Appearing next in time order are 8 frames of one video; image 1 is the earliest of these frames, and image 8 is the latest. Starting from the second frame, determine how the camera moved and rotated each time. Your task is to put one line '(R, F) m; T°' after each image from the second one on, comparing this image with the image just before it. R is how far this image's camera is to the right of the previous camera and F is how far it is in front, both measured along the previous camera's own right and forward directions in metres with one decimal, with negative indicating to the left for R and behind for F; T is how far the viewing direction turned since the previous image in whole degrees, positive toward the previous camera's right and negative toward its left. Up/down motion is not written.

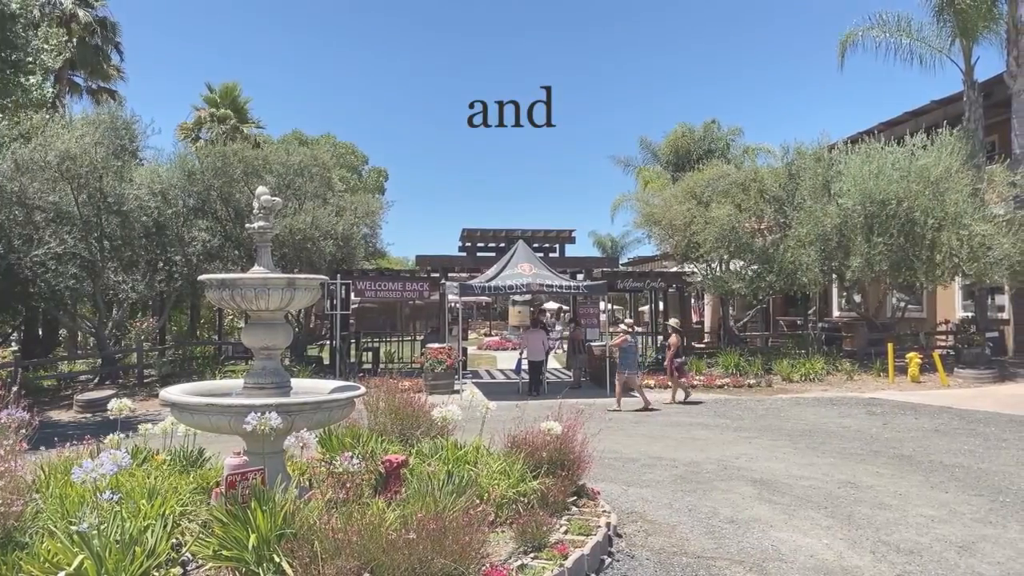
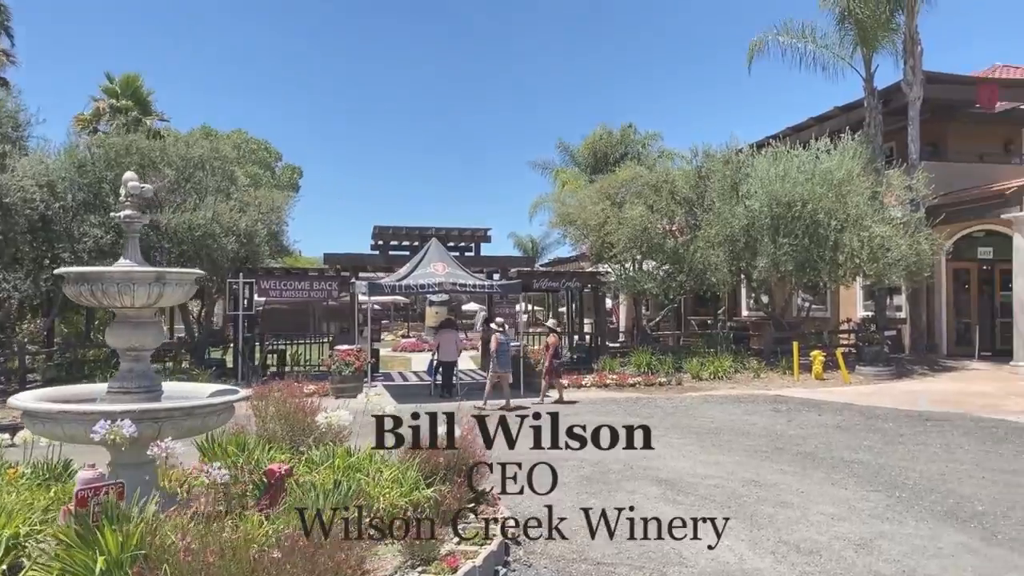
(+0.2, +0.3) m; +6°
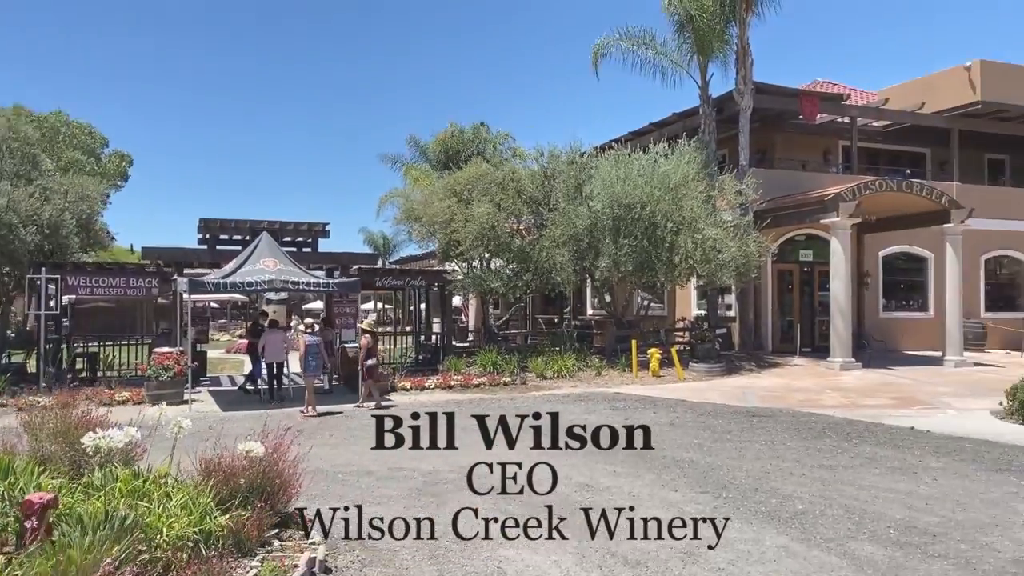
(+0.2, +0.4) m; +10°
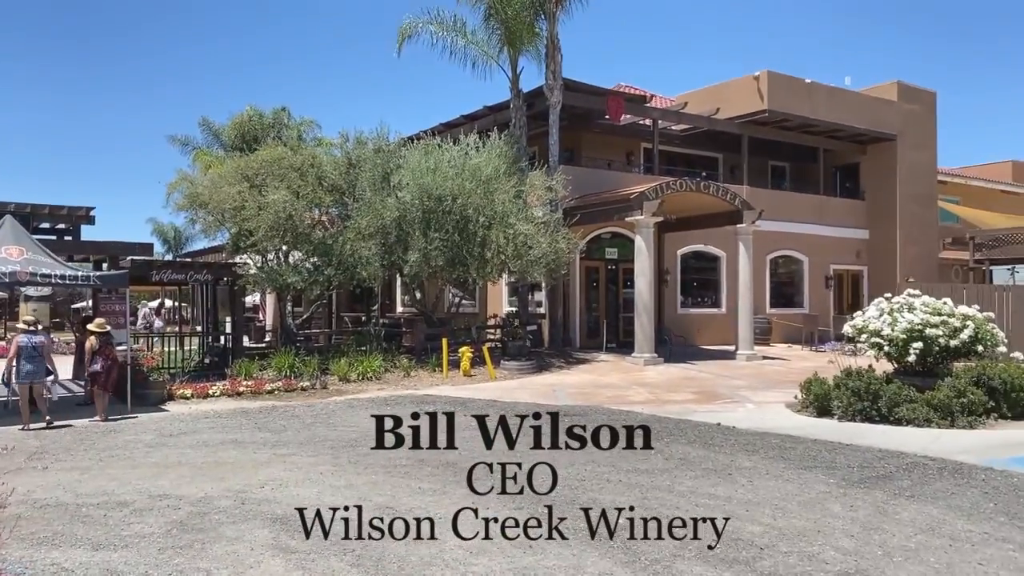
(+0.1, +0.8) m; +13°
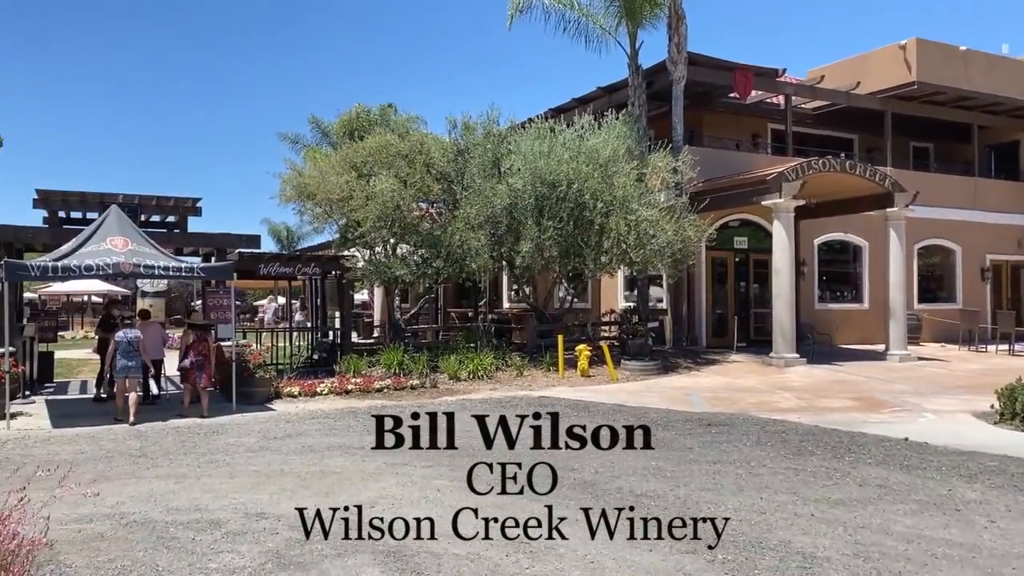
(-0.4, +1.2) m; -7°
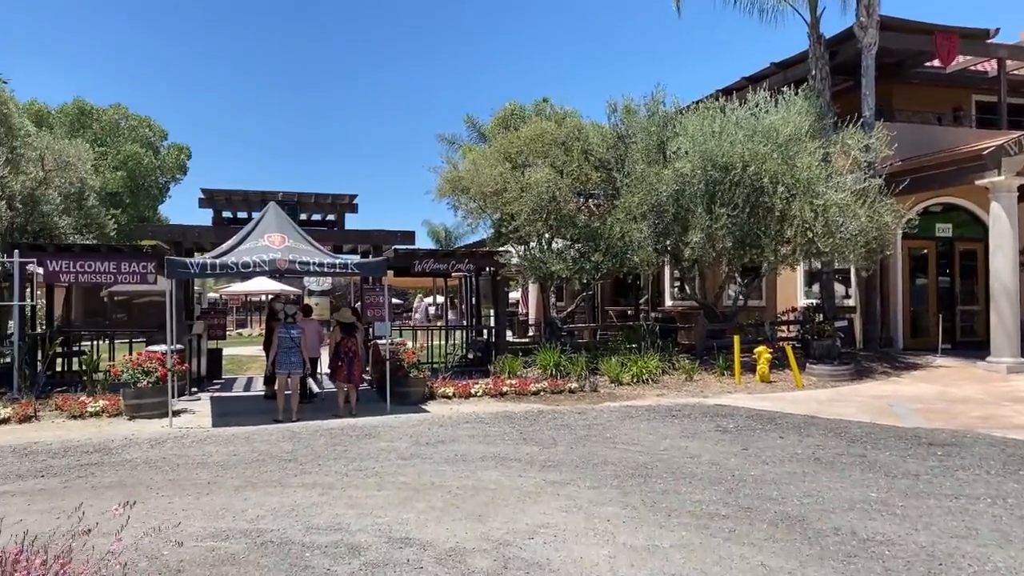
(-0.2, +1.0) m; -11°
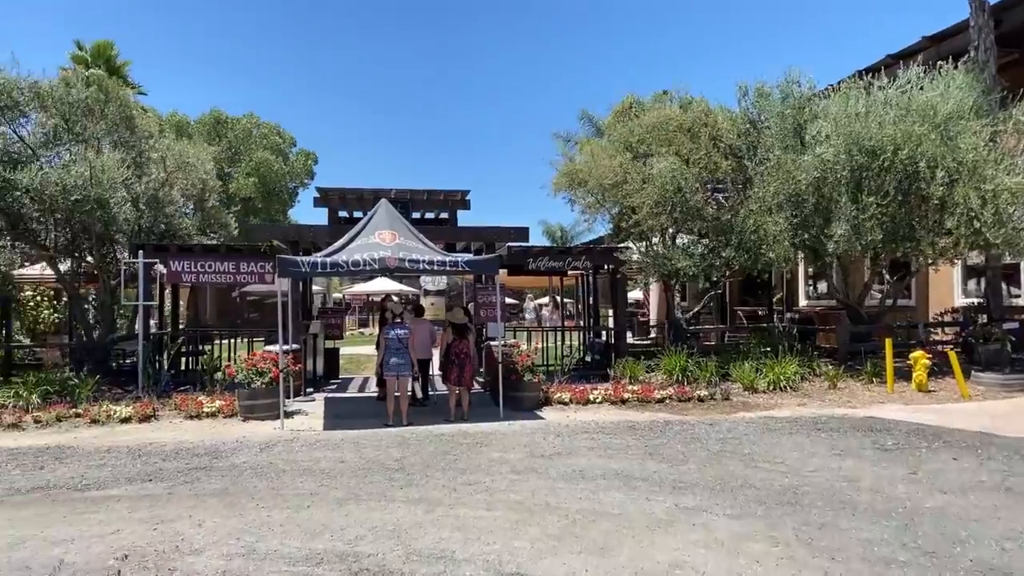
(-0.1, +0.7) m; -8°
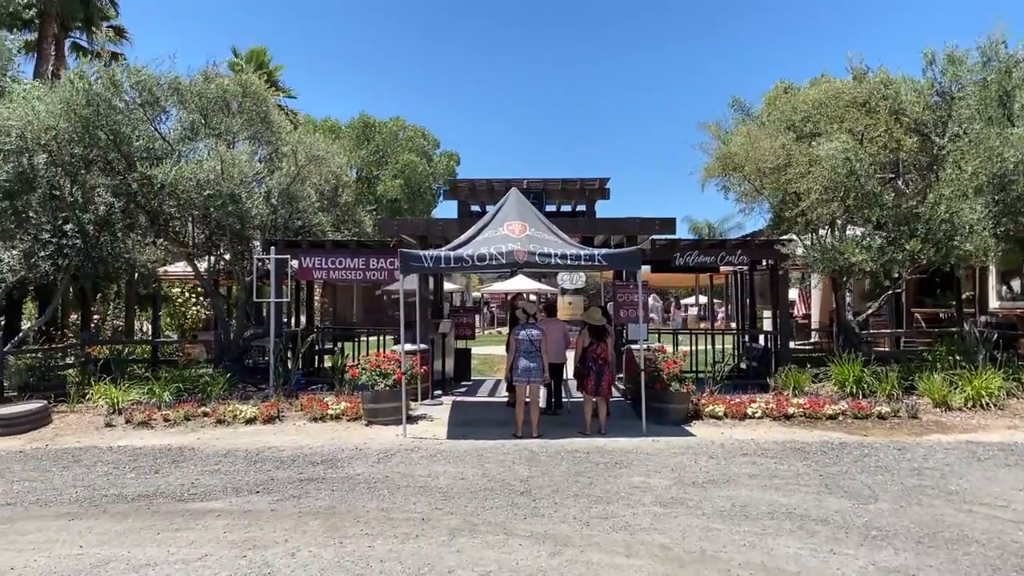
(0.0, +1.0) m; -10°
